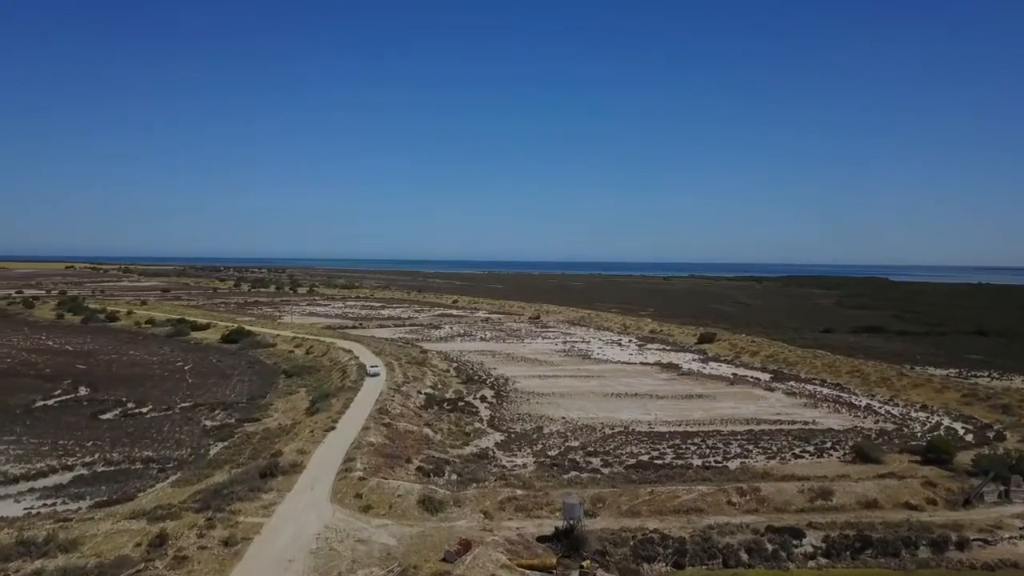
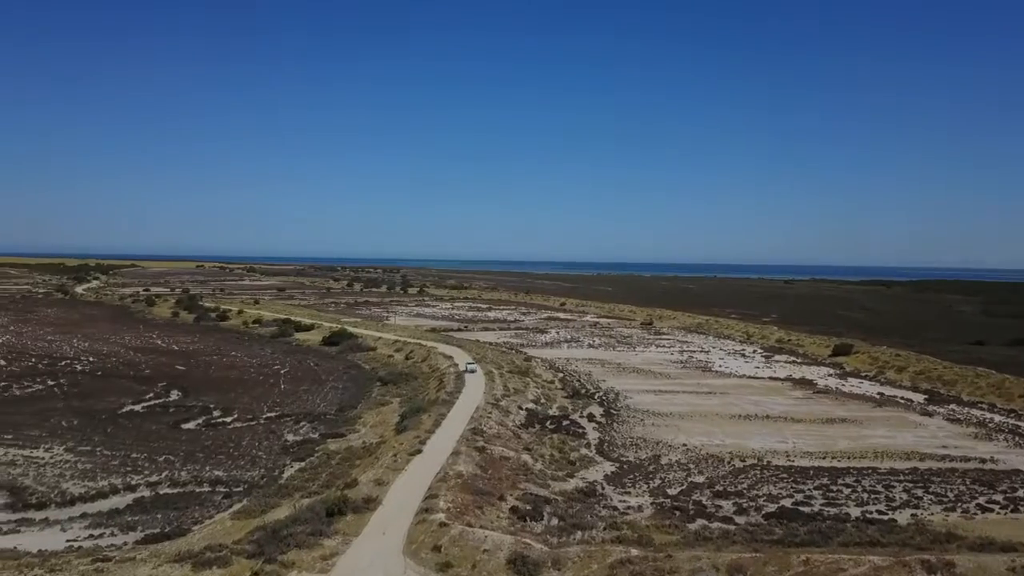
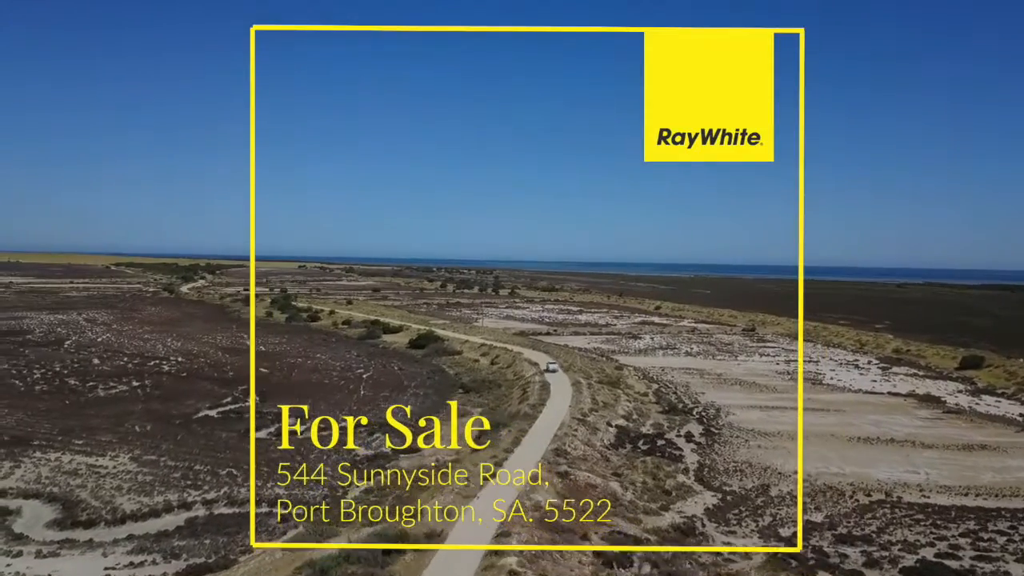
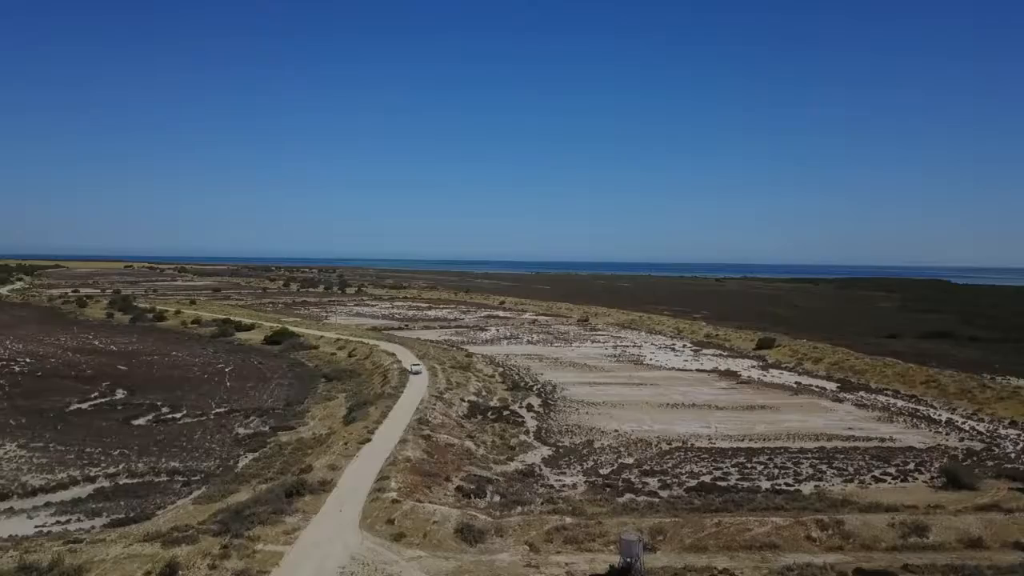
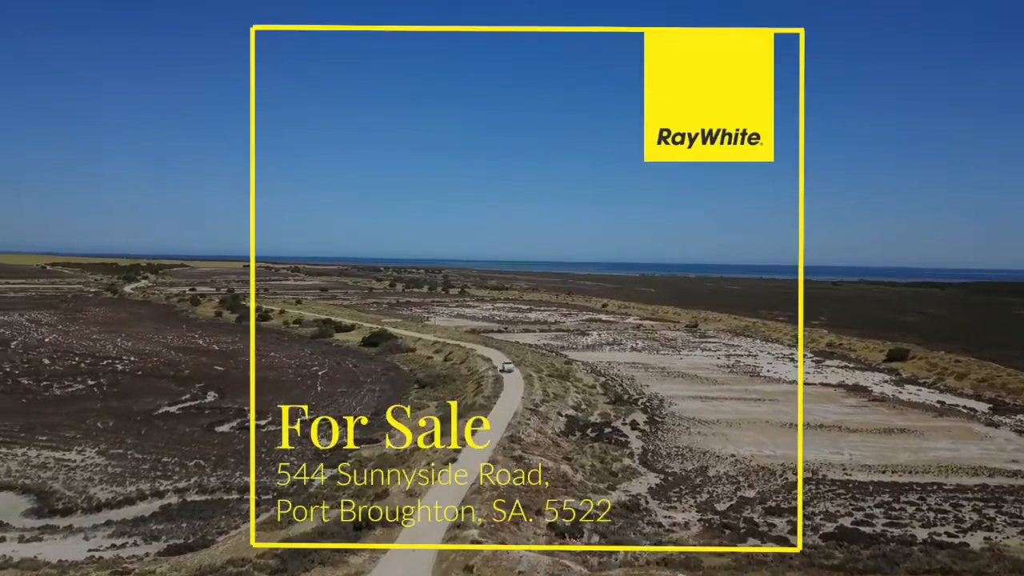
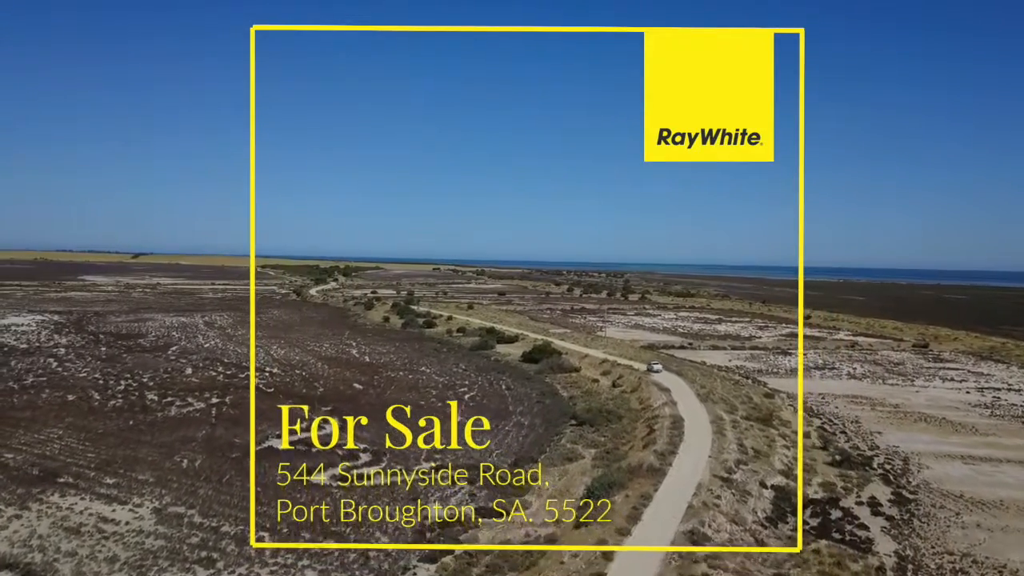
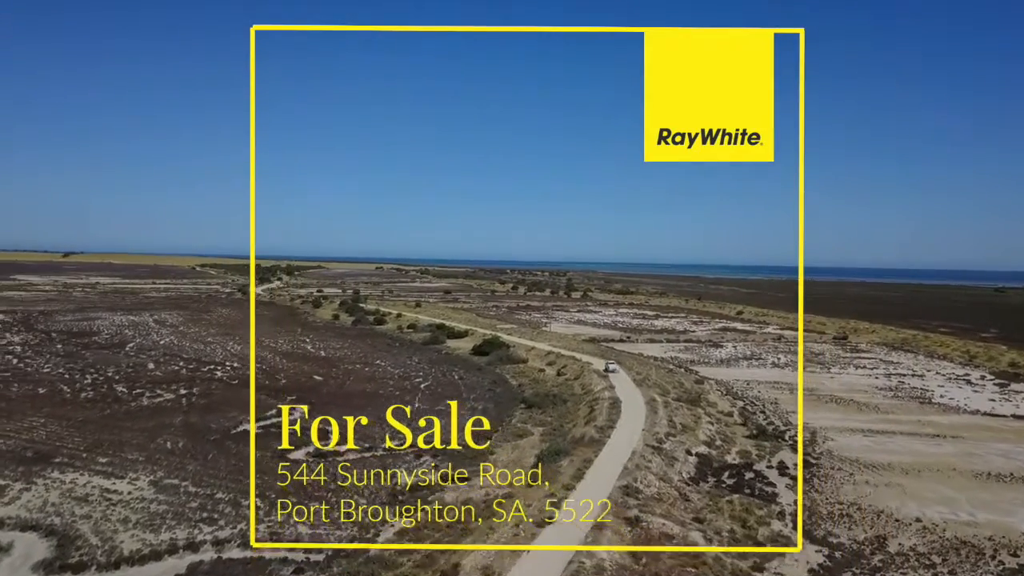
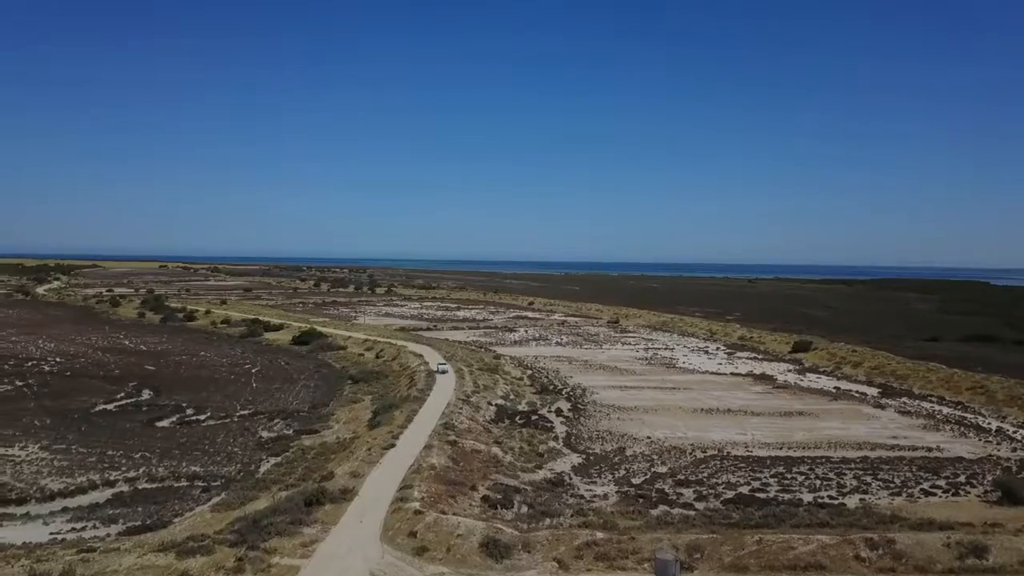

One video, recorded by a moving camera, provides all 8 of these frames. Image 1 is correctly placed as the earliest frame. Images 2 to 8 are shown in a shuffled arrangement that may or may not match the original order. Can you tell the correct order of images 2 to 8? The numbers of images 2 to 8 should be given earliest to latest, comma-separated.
4, 8, 2, 5, 3, 7, 6
